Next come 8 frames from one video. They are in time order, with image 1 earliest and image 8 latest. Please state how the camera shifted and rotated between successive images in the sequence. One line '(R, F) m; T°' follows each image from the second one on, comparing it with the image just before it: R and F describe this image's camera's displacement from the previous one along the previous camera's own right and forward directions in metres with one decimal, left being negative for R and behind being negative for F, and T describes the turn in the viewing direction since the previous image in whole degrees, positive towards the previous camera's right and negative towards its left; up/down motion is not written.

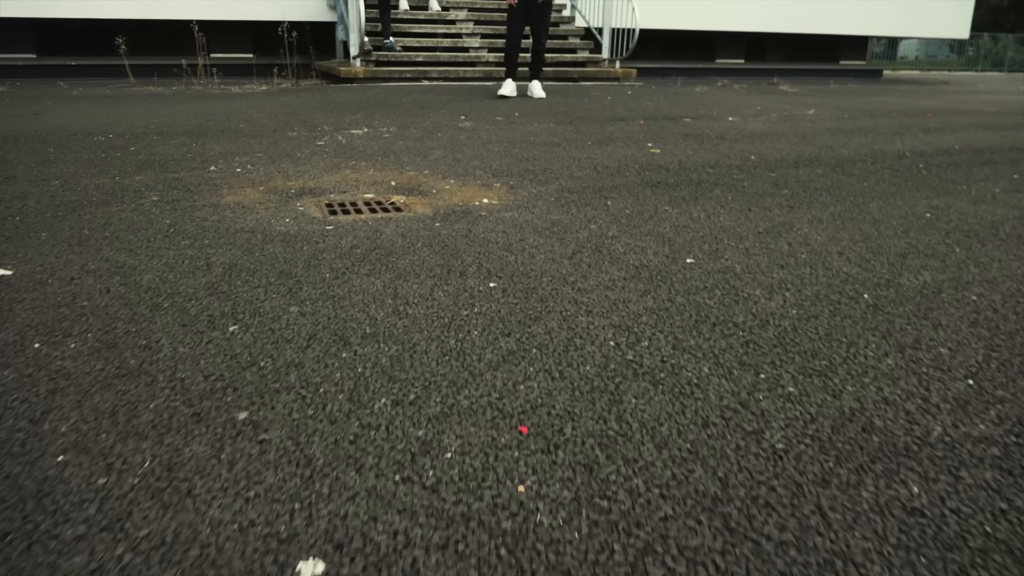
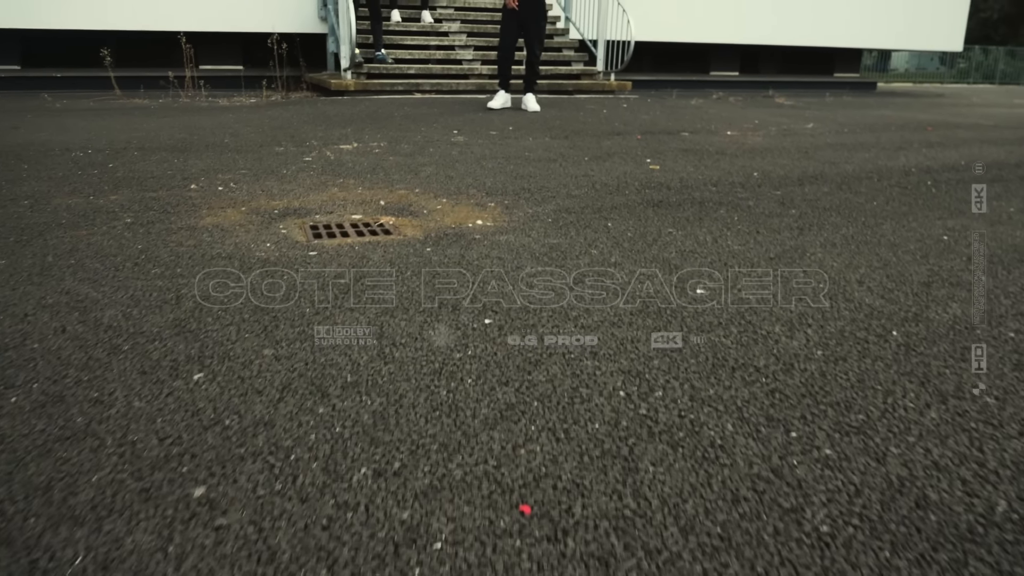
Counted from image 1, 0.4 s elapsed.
(0.0, +0.2) m; 0°
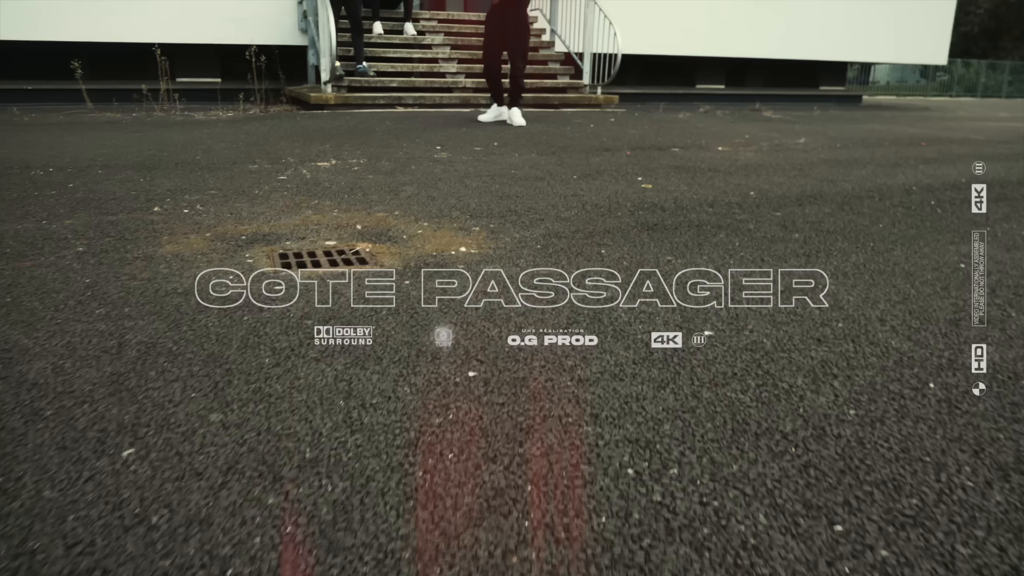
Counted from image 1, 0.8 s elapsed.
(0.0, +0.3) m; +1°
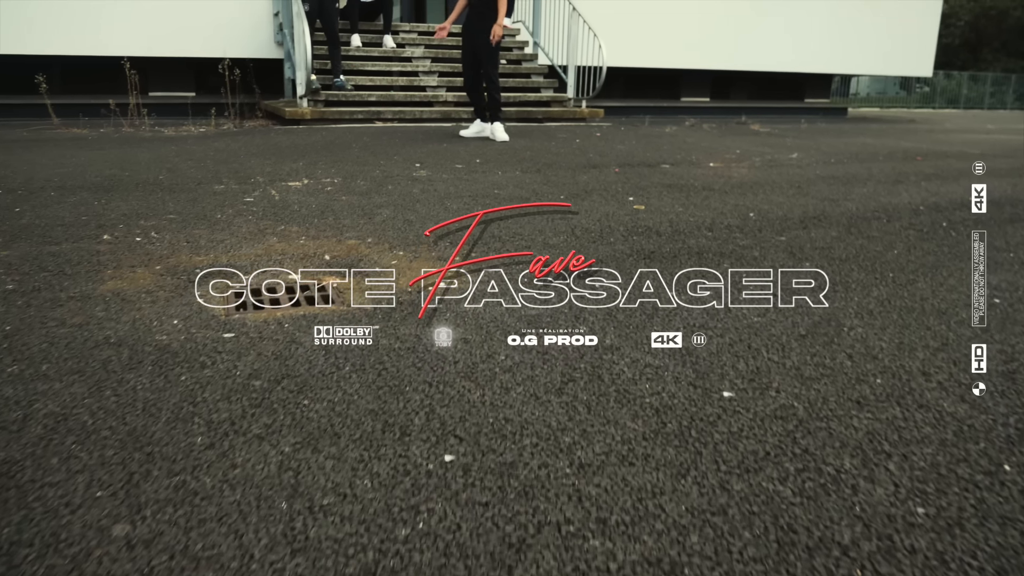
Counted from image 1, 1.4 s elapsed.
(0.0, +0.4) m; +1°
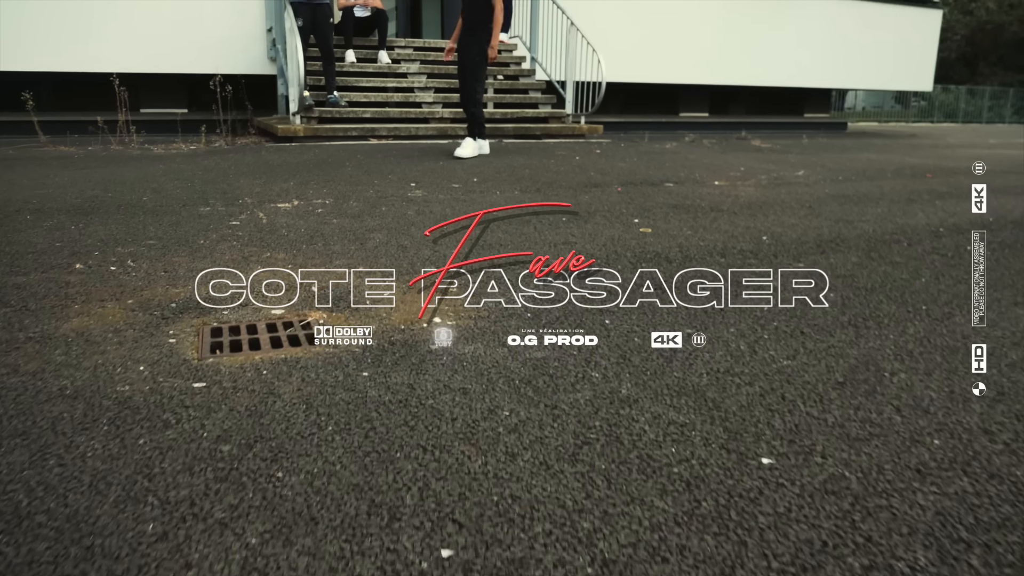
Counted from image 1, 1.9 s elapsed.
(0.0, +0.3) m; 0°
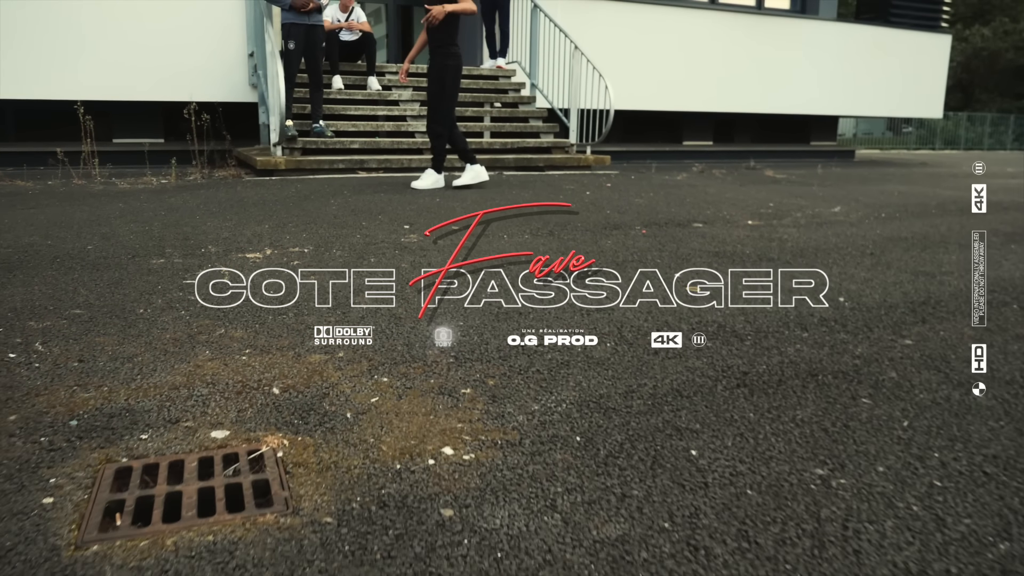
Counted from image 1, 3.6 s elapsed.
(-0.1, +0.9) m; +1°
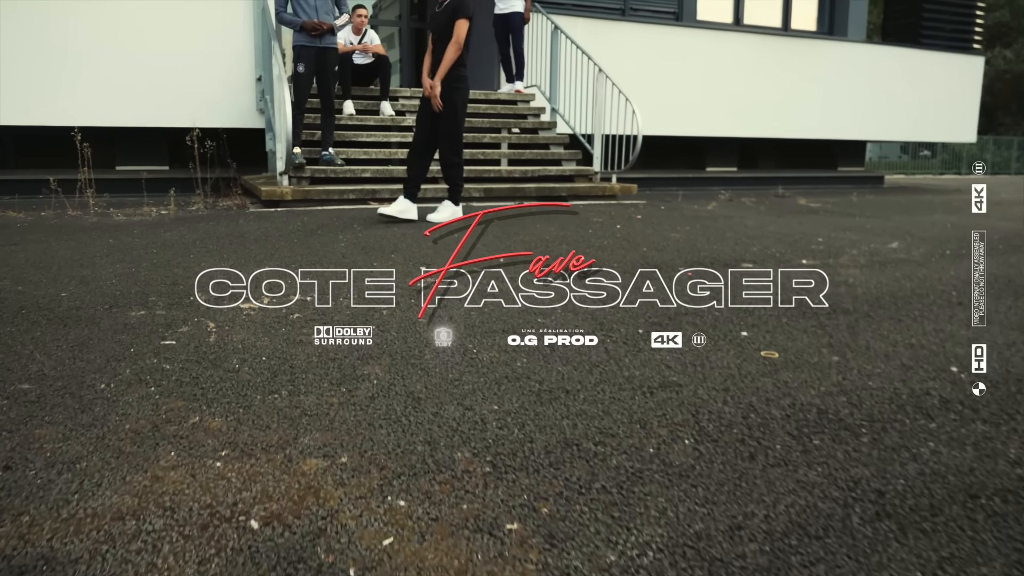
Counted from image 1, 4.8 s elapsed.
(-0.1, +0.6) m; -1°
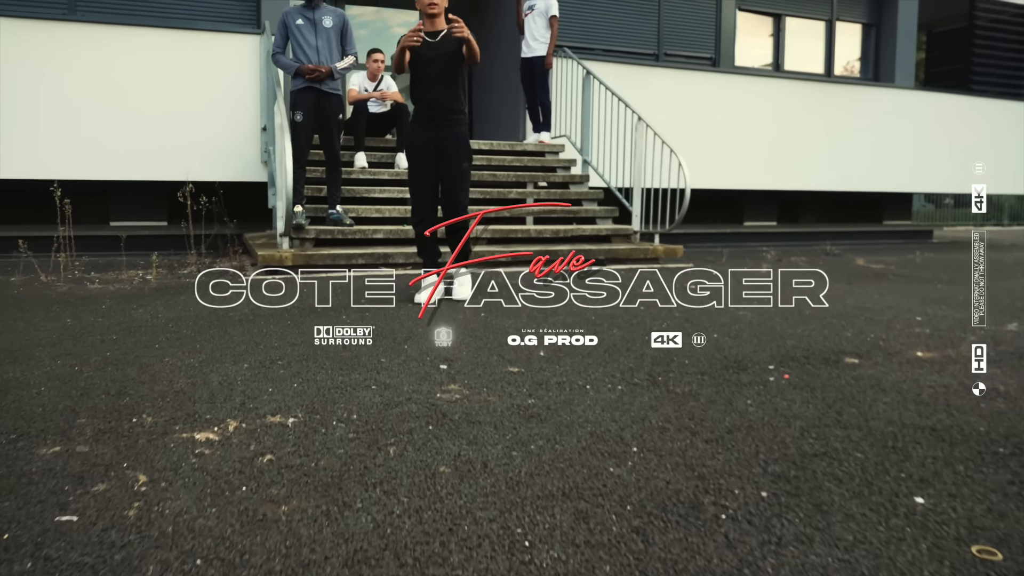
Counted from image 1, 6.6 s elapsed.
(-0.1, +1.1) m; -1°
